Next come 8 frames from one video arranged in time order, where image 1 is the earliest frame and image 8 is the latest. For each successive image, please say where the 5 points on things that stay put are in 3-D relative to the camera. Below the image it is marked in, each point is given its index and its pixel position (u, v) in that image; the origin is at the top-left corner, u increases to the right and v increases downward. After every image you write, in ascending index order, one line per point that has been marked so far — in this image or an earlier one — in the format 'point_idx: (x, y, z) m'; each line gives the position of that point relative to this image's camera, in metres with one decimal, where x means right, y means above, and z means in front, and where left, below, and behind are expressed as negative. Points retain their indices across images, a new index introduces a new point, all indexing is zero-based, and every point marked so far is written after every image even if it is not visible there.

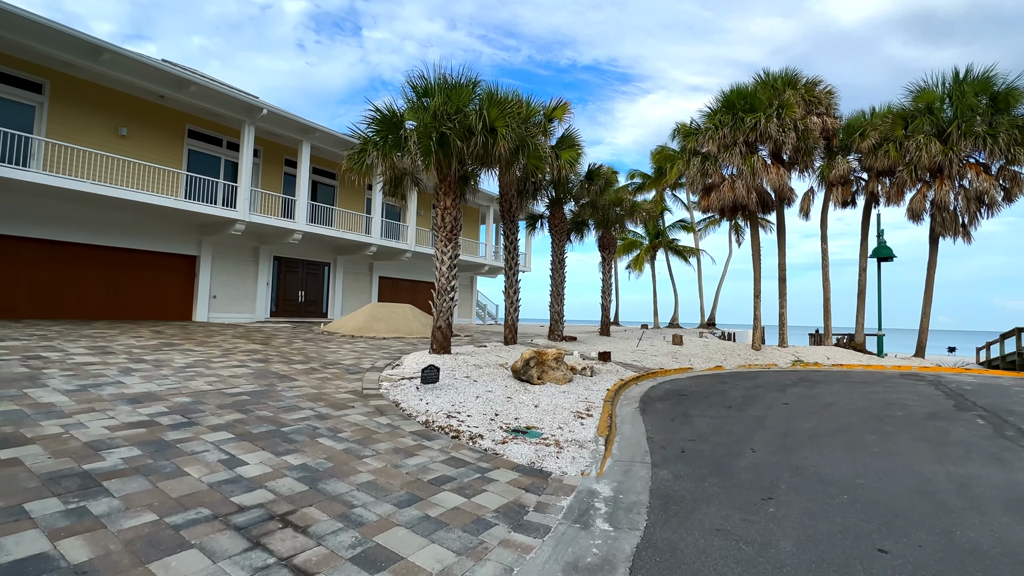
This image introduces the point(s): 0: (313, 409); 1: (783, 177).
0: (-2.7, -1.6, +6.6) m
1: (+9.1, +3.7, +16.5) m
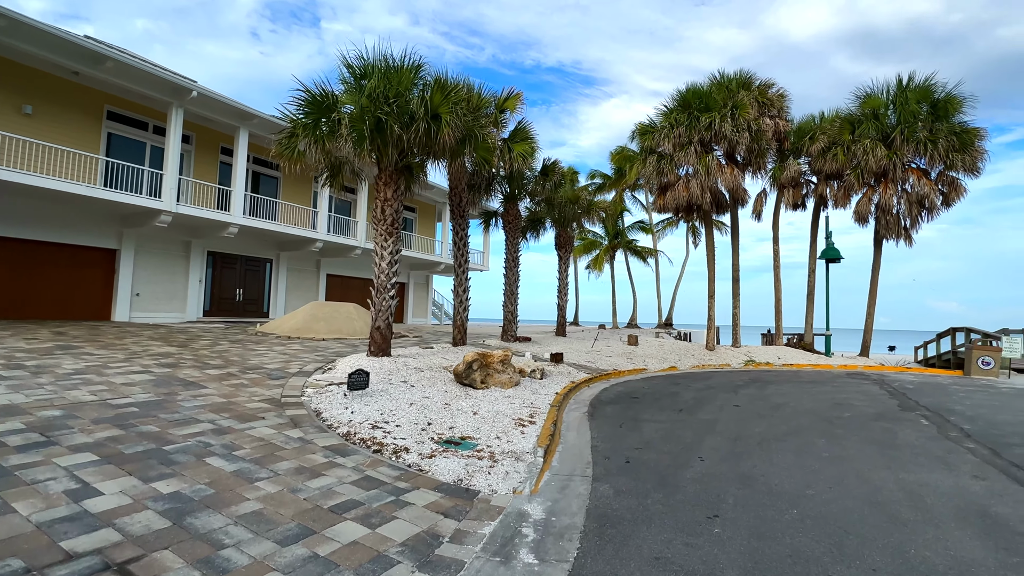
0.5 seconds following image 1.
0: (-3.5, -1.6, +5.7) m
1: (+7.5, +3.7, +16.5) m
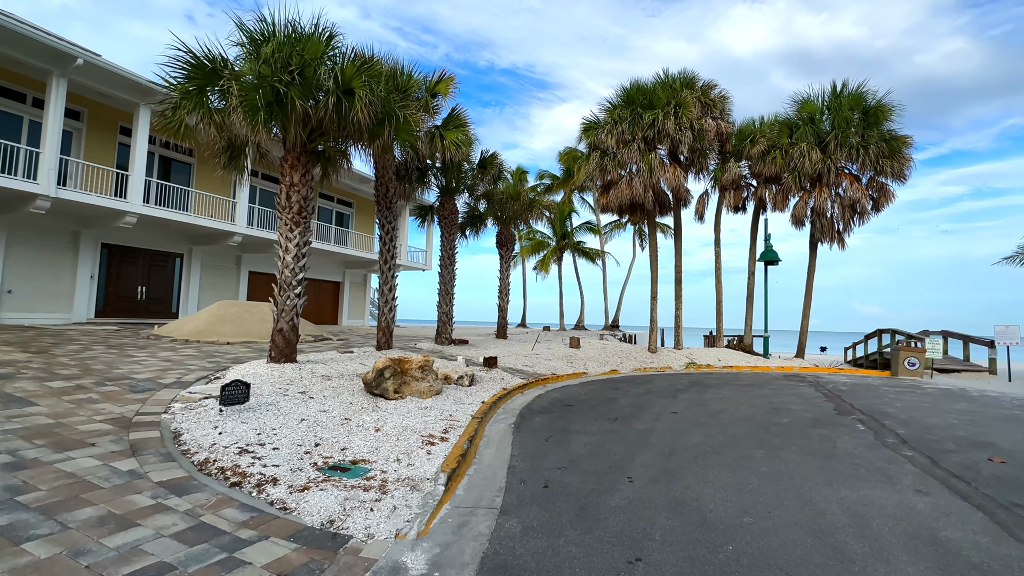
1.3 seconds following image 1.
0: (-4.5, -1.5, +4.4) m
1: (+5.5, +3.6, +16.2) m
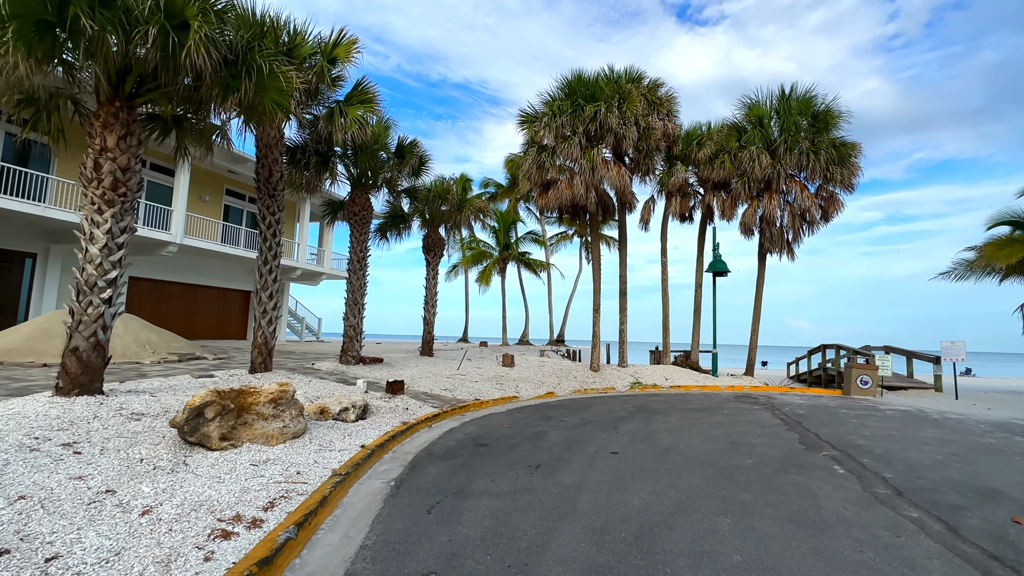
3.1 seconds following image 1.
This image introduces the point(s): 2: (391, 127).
0: (-5.5, -1.4, +1.9) m
1: (+3.3, +3.3, +14.7) m
2: (-3.2, +4.3, +13.0) m
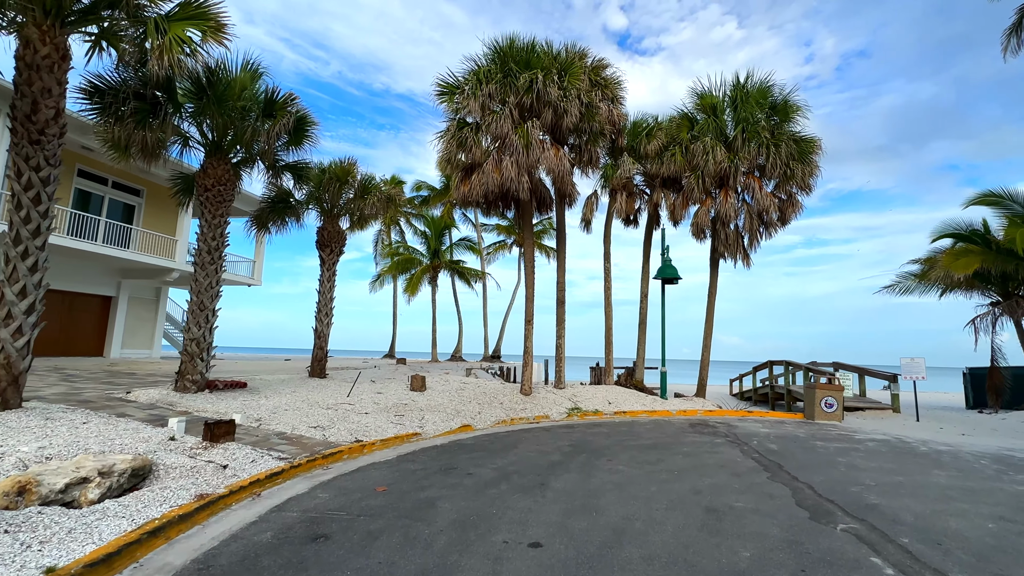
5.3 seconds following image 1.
0: (-6.1, -1.0, -1.6) m
1: (+1.3, +3.1, +12.3) m
2: (-5.1, +4.3, +9.9) m
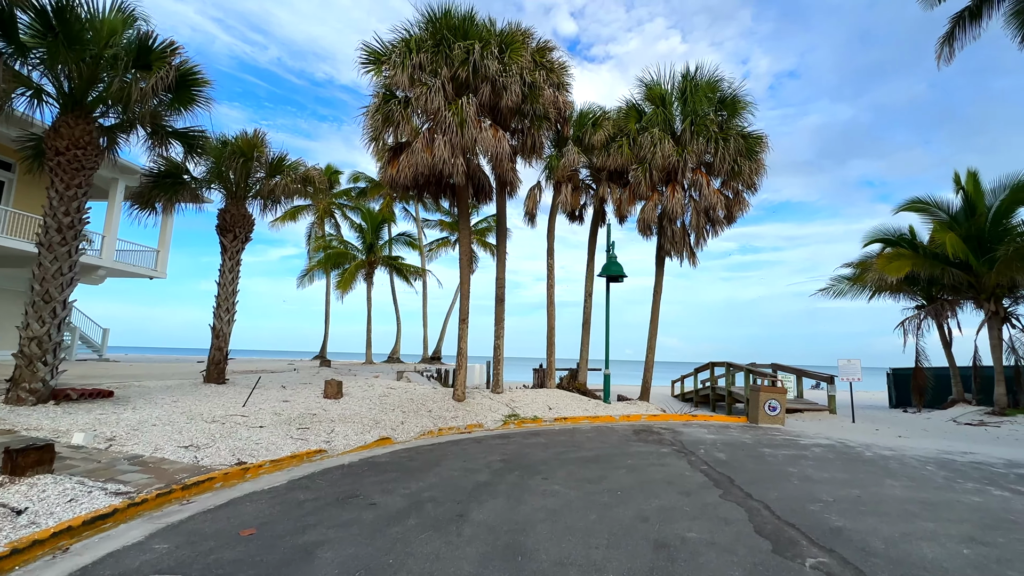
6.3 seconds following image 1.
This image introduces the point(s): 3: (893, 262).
0: (-6.2, -0.8, -3.4) m
1: (-0.2, +3.2, +11.2) m
2: (-6.3, +4.5, +8.2) m
3: (+13.0, +0.9, +16.7) m
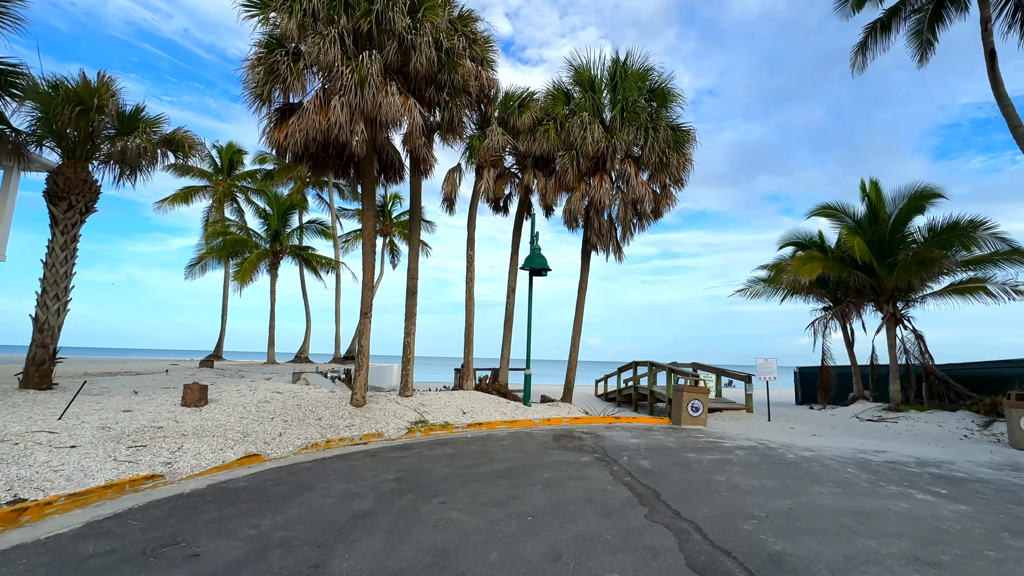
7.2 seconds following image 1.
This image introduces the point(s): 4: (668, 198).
0: (-5.9, -0.5, -5.5) m
1: (-2.0, +3.5, +9.8) m
2: (-7.5, +4.8, +6.0) m
3: (+10.2, +0.8, +17.2) m
4: (+4.4, +2.6, +14.1) m
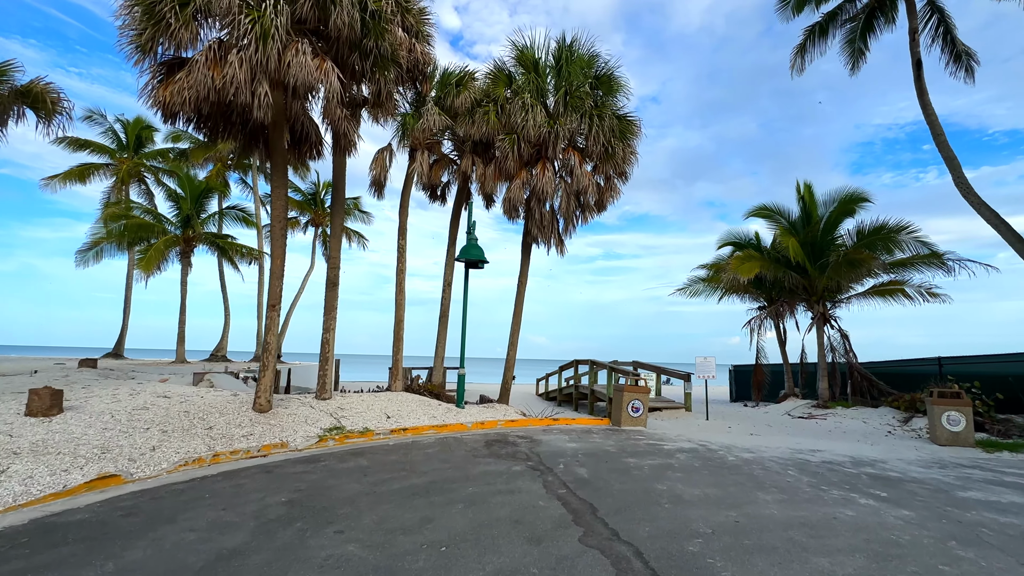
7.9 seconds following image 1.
0: (-5.5, -0.3, -7.0) m
1: (-3.2, +3.6, +8.6) m
2: (-8.2, +5.0, +4.2) m
3: (+8.1, +0.9, +17.3) m
4: (+2.7, +2.7, +13.6) m
